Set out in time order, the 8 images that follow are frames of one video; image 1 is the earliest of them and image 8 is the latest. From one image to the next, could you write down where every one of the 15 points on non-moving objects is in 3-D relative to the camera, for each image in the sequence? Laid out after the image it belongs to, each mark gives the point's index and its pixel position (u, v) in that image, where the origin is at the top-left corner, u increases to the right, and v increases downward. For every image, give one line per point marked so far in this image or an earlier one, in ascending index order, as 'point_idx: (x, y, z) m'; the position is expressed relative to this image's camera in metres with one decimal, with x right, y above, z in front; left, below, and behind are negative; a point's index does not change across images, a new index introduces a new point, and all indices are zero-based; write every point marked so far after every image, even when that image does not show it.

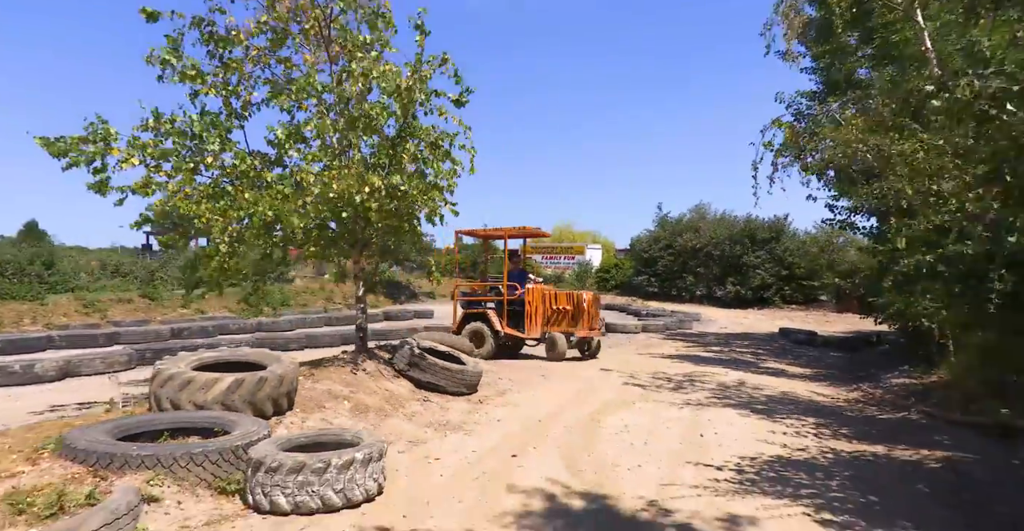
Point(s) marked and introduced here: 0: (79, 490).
0: (-2.9, -1.5, +4.5) m
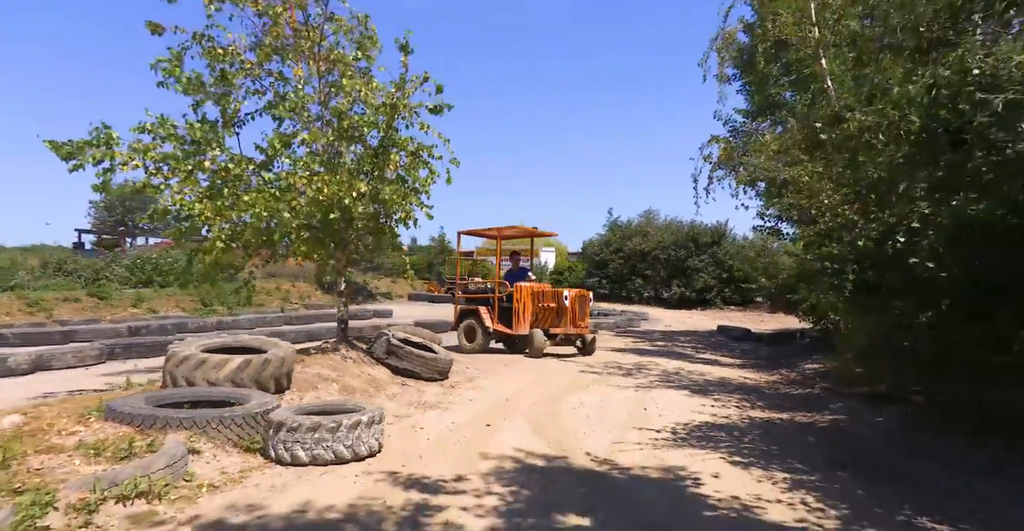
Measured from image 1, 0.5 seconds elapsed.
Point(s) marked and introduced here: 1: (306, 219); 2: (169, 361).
0: (-3.0, -1.4, +5.5) m
1: (-3.0, +0.6, +9.7) m
2: (-3.9, -1.1, +7.6) m
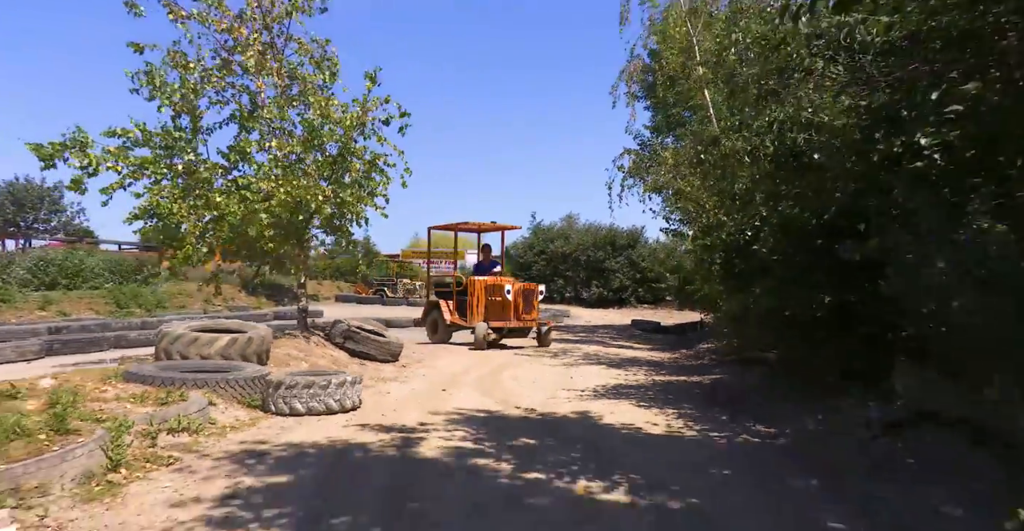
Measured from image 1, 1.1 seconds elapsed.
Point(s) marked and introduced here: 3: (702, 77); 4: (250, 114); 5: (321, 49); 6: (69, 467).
0: (-3.4, -1.3, +6.7) m
1: (-3.9, +0.7, +11.0) m
2: (-4.5, -1.0, +8.7) m
3: (+3.4, +3.3, +11.9) m
4: (-4.3, +2.4, +11.0) m
5: (-3.2, +3.5, +11.0) m
6: (-3.0, -1.3, +4.5) m
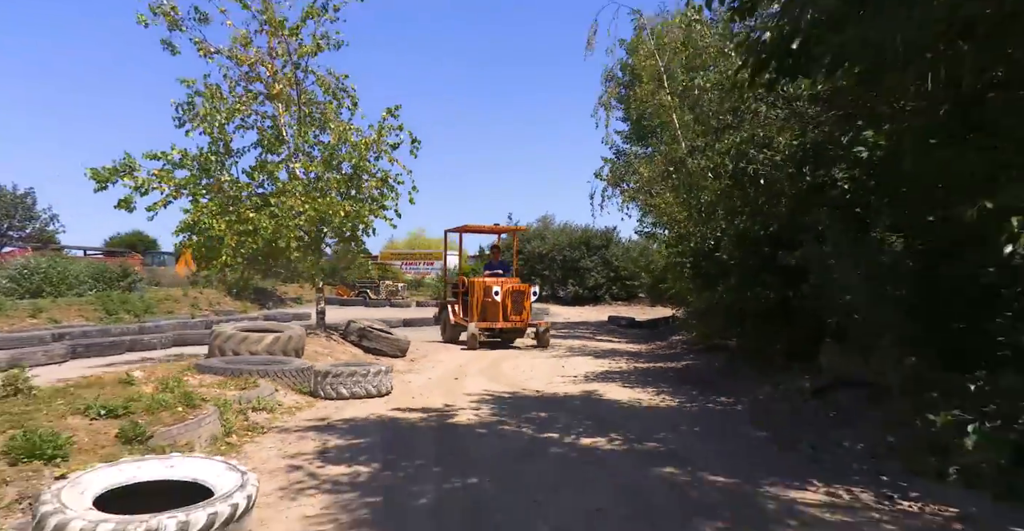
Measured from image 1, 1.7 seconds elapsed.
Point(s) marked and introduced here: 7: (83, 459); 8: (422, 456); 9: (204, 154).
0: (-3.3, -1.4, +8.2) m
1: (-4.0, +0.6, +12.4) m
2: (-4.5, -1.1, +10.1) m
3: (+3.2, +3.3, +13.6) m
4: (-4.4, +2.3, +12.4) m
5: (-3.3, +3.4, +12.4) m
6: (-2.7, -1.5, +6.0) m
7: (-2.9, -1.3, +4.7) m
8: (-0.8, -1.7, +6.1) m
9: (-5.5, +1.9, +12.1) m
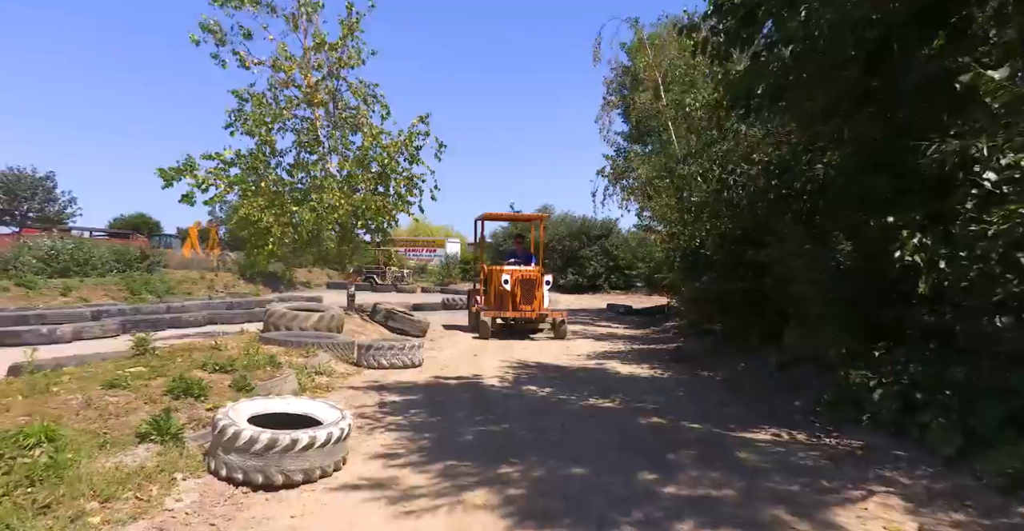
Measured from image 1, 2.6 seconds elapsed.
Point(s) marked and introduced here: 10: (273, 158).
0: (-3.1, -1.2, +9.8) m
1: (-3.7, +0.9, +14.0) m
2: (-4.2, -0.9, +11.7) m
3: (+3.5, +3.4, +15.1) m
4: (-4.1, +2.5, +14.0) m
5: (-3.0, +3.6, +13.9) m
6: (-2.5, -1.3, +7.6) m
7: (-2.7, -1.2, +6.3) m
8: (-0.6, -1.7, +7.8) m
9: (-5.2, +2.2, +13.7) m
10: (-4.8, +2.2, +13.8) m
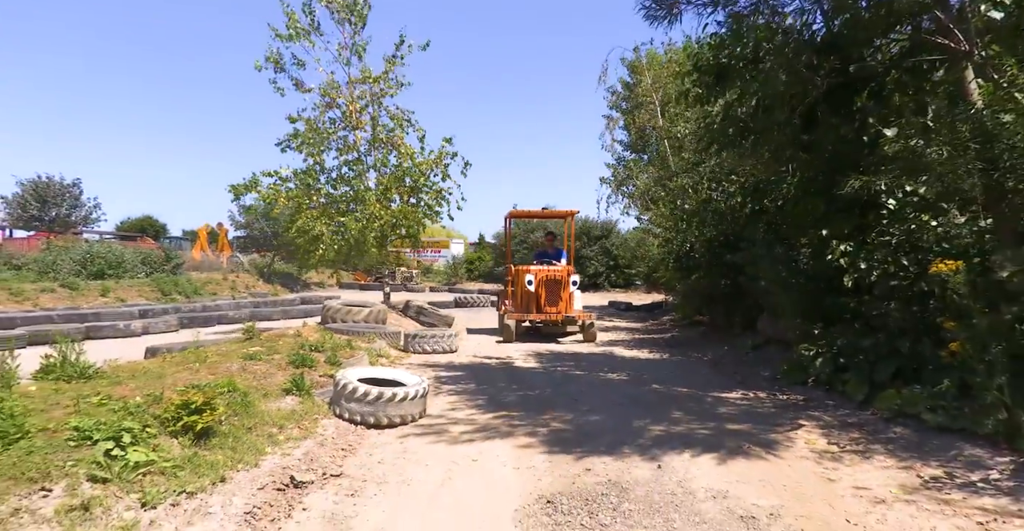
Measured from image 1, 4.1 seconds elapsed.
0: (-2.7, -1.3, +11.9) m
1: (-3.3, +0.8, +16.1) m
2: (-3.8, -0.9, +13.8) m
3: (+3.9, +3.4, +17.2) m
4: (-3.7, +2.5, +16.1) m
5: (-2.6, +3.6, +16.0) m
6: (-2.1, -1.4, +9.7) m
7: (-2.3, -1.3, +8.4) m
8: (-0.2, -1.7, +9.9) m
9: (-4.8, +2.1, +15.8) m
10: (-4.4, +2.1, +15.9) m
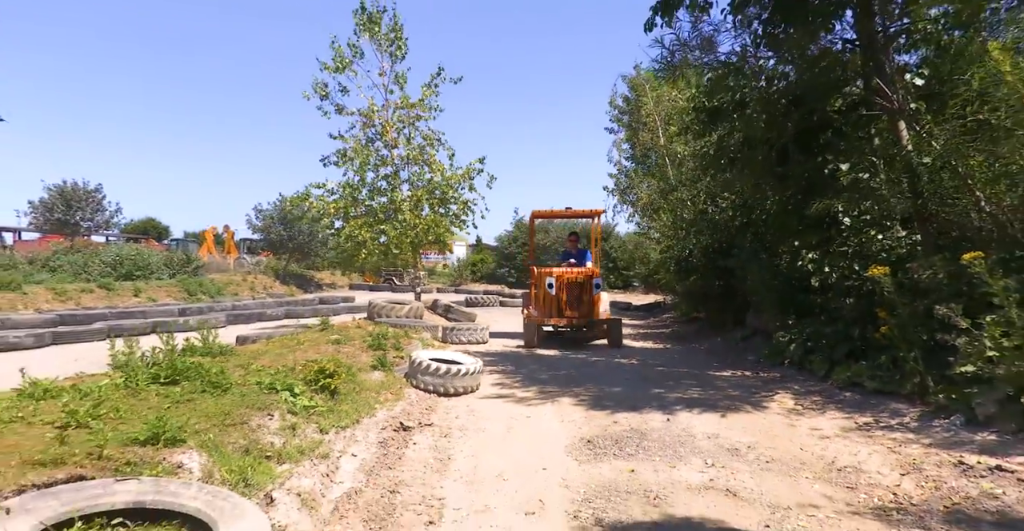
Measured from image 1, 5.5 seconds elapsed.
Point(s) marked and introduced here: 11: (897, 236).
0: (-2.2, -1.3, +13.9) m
1: (-2.8, +0.7, +18.1) m
2: (-3.3, -1.0, +15.8) m
3: (+4.4, +3.3, +19.3) m
4: (-3.2, +2.4, +18.1) m
5: (-2.1, +3.5, +18.0) m
6: (-1.6, -1.4, +11.7) m
7: (-1.8, -1.3, +10.4) m
8: (+0.3, -1.7, +11.9) m
9: (-4.4, +2.1, +17.8) m
10: (-3.9, +2.0, +17.9) m
11: (+5.1, +0.4, +8.9) m
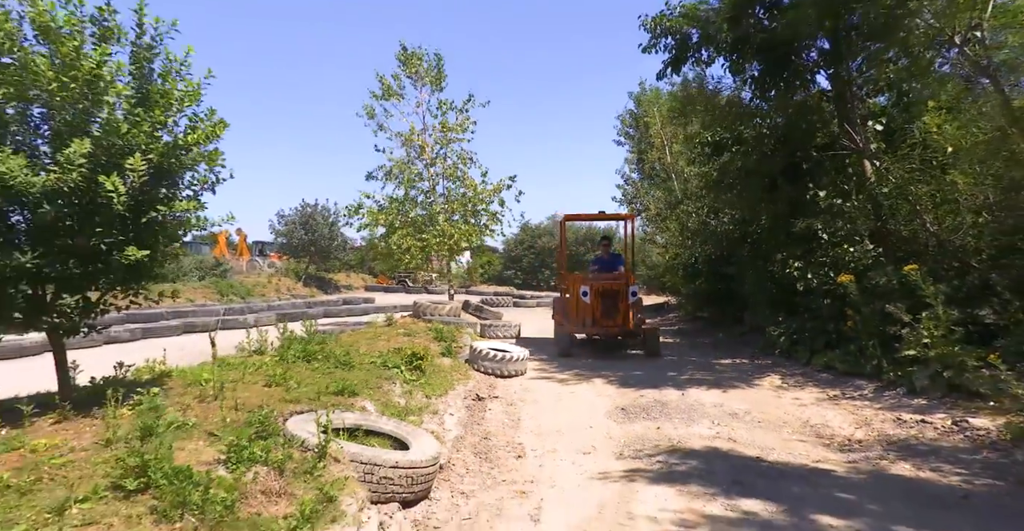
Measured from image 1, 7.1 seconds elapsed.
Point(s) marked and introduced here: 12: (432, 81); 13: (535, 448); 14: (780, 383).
0: (-1.4, -1.5, +16.1) m
1: (-2.1, +0.6, +20.3) m
2: (-2.6, -1.1, +18.0) m
3: (+5.1, +3.2, +21.5) m
4: (-2.5, +2.3, +20.3) m
5: (-1.4, +3.4, +20.2) m
6: (-0.9, -1.5, +13.9) m
7: (-1.1, -1.4, +12.6) m
8: (+1.1, -1.9, +14.1) m
9: (-3.6, +1.9, +20.0) m
10: (-3.2, +1.9, +20.1) m
11: (+5.8, +0.3, +11.1) m
12: (-2.3, +5.2, +19.2) m
13: (+0.3, -2.1, +7.8) m
14: (+4.1, -1.8, +10.4) m
